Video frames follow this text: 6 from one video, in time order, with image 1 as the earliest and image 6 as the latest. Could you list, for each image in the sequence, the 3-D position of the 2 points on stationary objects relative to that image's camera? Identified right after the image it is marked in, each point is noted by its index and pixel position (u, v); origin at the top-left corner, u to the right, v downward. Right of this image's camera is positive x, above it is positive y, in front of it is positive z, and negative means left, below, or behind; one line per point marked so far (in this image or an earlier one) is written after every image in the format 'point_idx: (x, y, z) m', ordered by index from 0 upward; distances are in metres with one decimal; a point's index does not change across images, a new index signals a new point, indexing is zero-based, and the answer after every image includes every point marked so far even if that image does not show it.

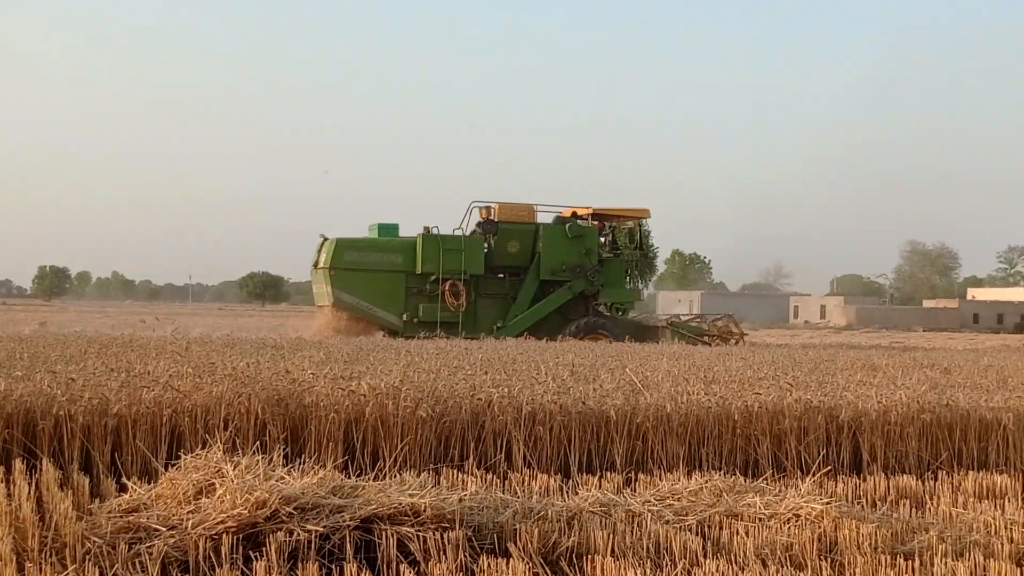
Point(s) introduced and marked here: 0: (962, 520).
0: (+3.0, -1.6, +6.1) m
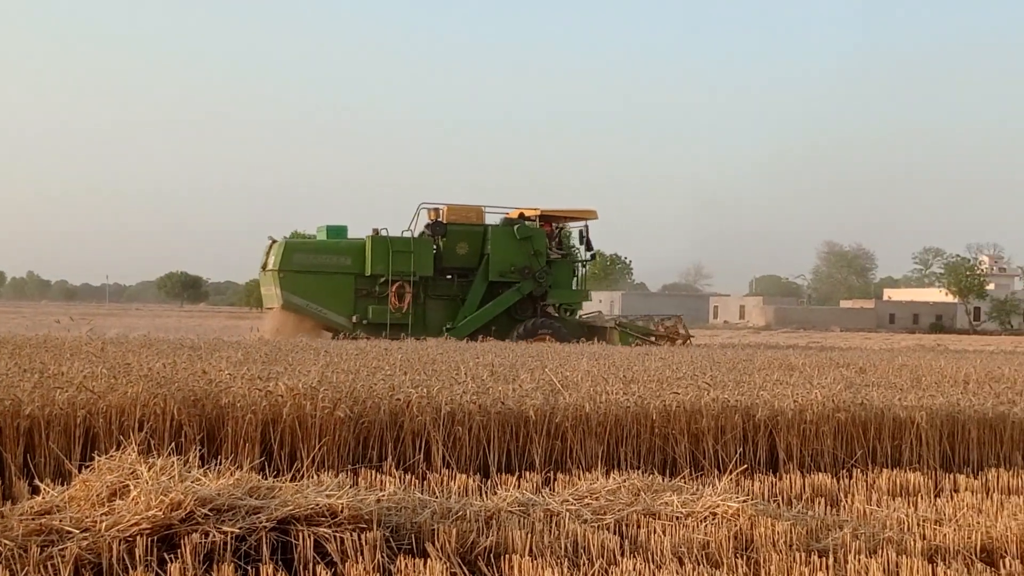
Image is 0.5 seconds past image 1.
0: (+2.5, -1.6, +6.1) m
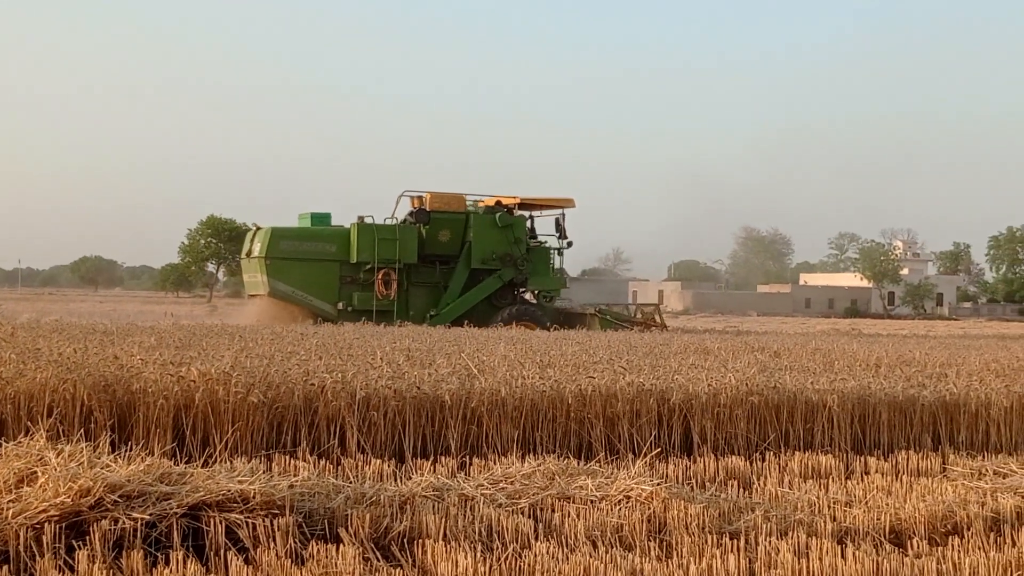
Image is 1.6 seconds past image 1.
0: (+1.9, -1.5, +6.2) m
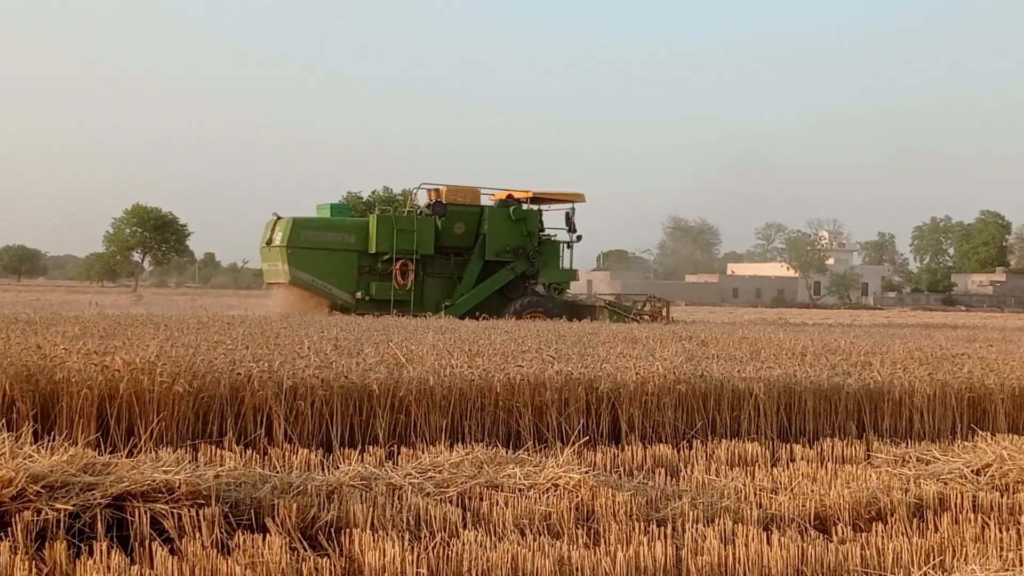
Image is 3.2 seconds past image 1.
0: (+1.4, -1.4, +6.2) m
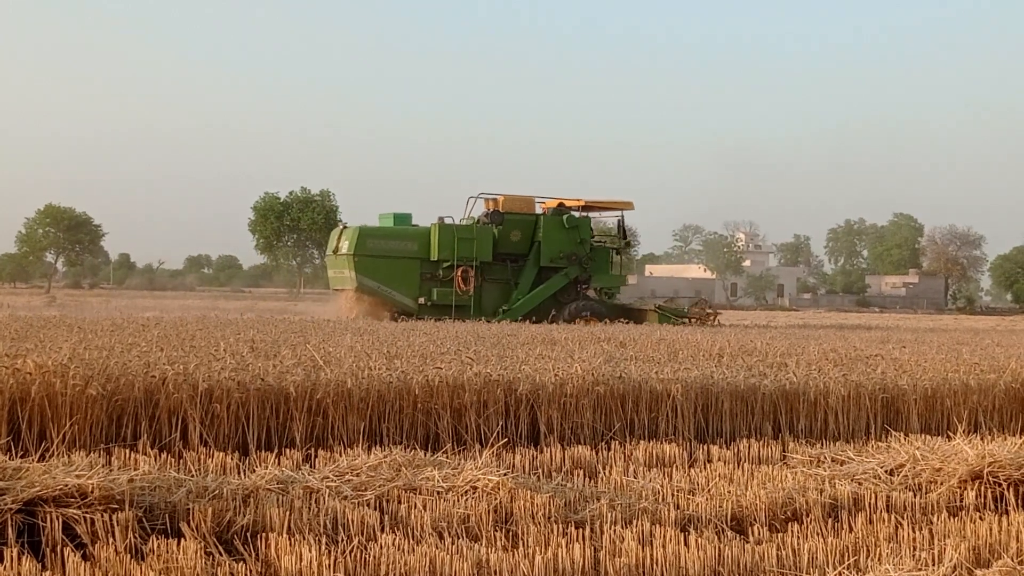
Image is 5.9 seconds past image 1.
0: (+0.9, -1.4, +6.2) m
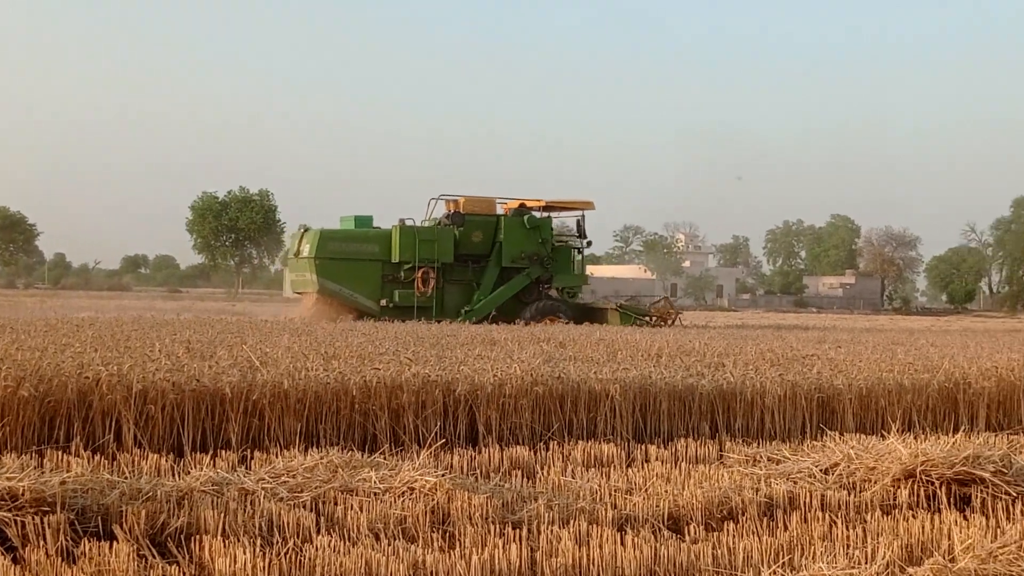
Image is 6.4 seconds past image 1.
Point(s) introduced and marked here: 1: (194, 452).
0: (+0.4, -1.4, +6.3) m
1: (-2.3, -1.2, +6.6) m
